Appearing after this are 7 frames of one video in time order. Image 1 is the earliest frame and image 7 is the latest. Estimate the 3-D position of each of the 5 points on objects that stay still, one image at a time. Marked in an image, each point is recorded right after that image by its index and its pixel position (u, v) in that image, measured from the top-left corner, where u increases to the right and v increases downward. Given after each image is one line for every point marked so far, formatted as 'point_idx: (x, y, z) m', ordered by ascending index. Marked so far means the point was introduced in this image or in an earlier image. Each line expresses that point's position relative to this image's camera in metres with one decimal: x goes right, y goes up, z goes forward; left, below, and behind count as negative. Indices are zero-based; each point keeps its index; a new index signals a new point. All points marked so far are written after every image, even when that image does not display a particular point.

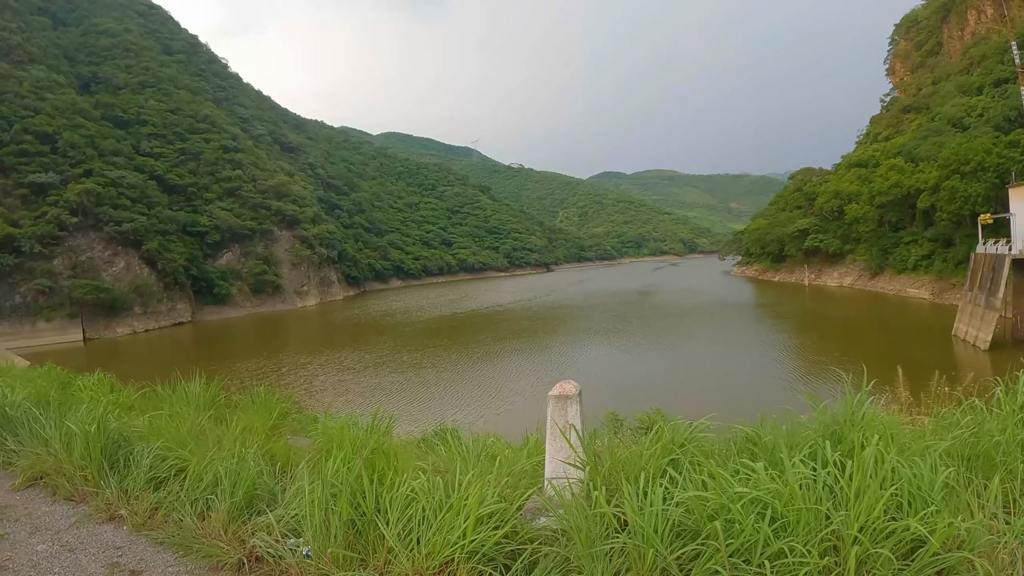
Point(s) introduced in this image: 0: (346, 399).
0: (-3.6, -2.6, +12.8) m
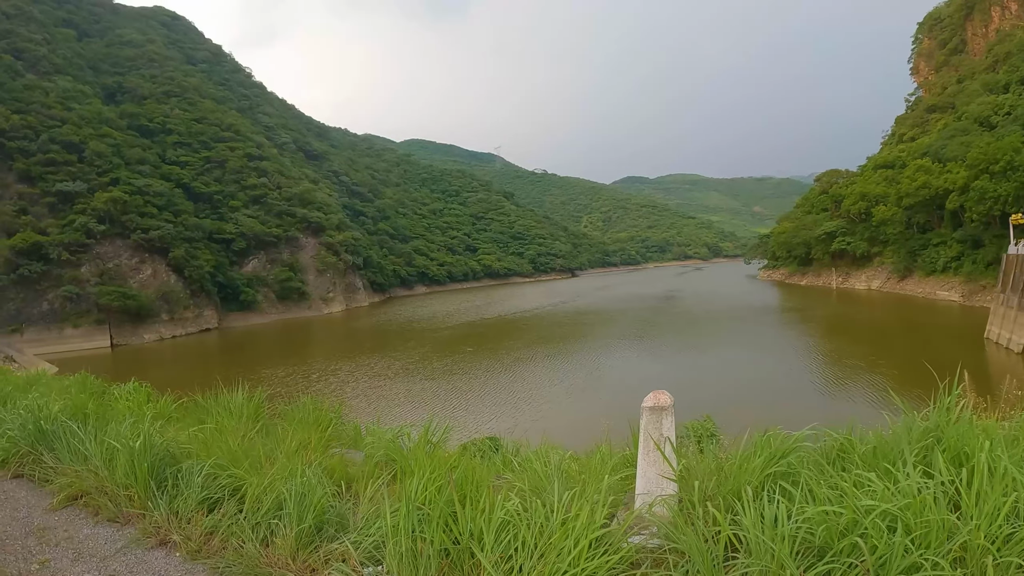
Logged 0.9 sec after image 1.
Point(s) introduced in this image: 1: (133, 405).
0: (-3.0, -2.8, +12.8) m
1: (-7.4, -2.2, +10.1) m
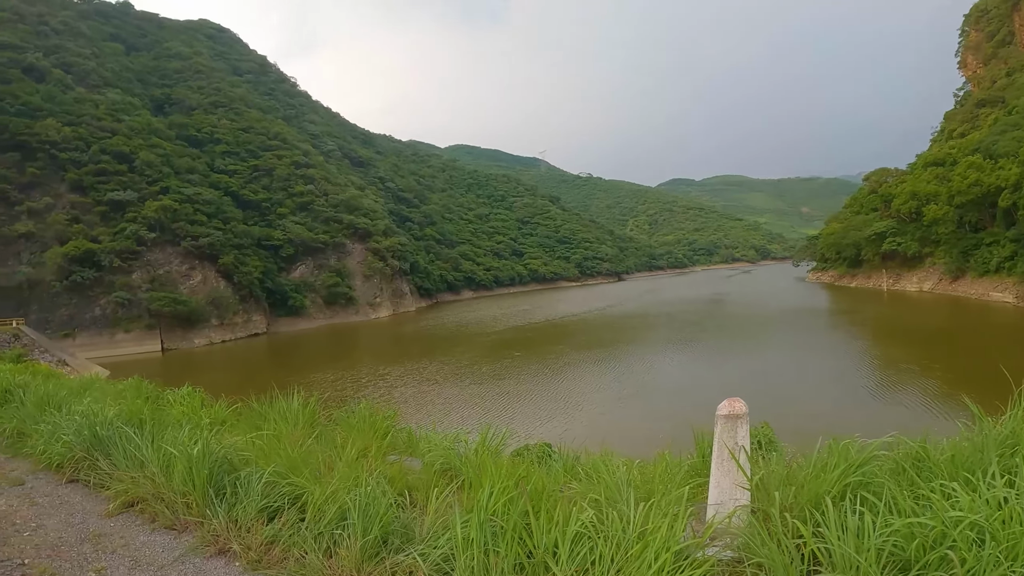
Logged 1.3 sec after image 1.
0: (-2.0, -2.9, +12.8) m
1: (-6.4, -2.3, +10.3) m
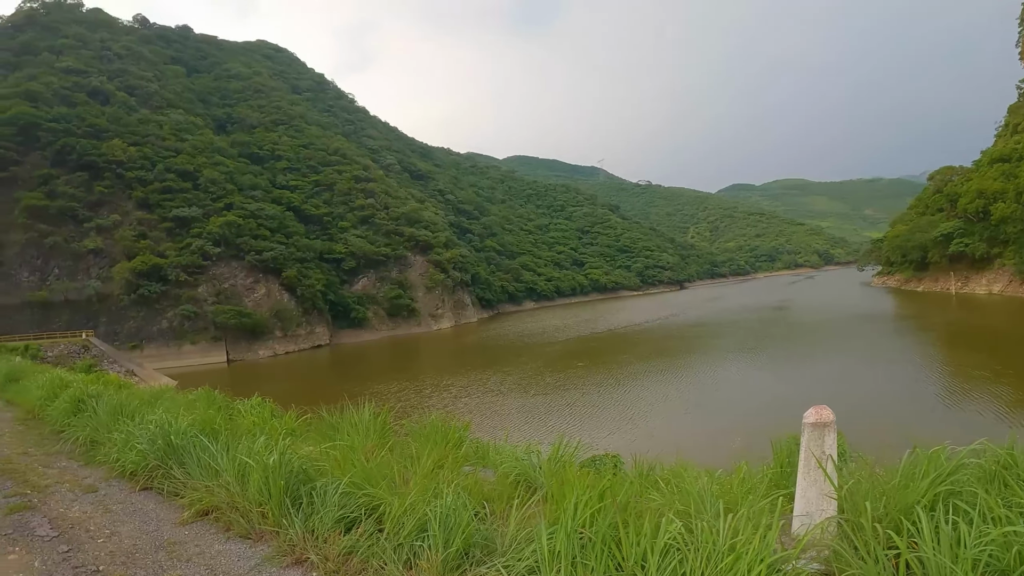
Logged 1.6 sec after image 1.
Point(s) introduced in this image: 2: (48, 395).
0: (-0.5, -3.1, +12.9) m
1: (-5.1, -2.6, +10.7) m
2: (-10.7, -2.3, +12.0) m
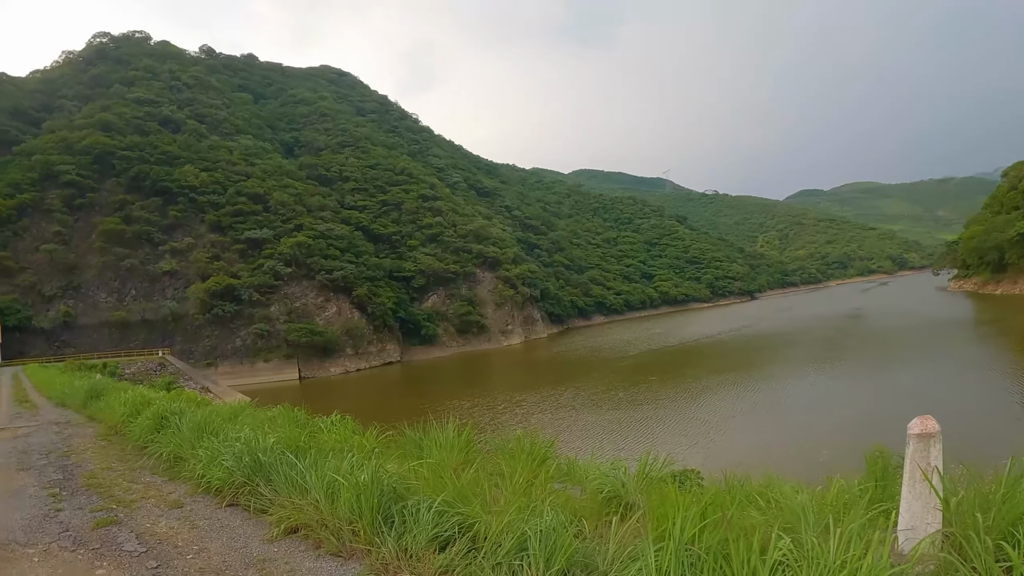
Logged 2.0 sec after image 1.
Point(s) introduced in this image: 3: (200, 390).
0: (+1.2, -3.5, +13.0) m
1: (-3.5, -3.1, +11.0) m
2: (-9.0, -2.8, +12.6) m
3: (-9.8, -3.2, +16.9) m
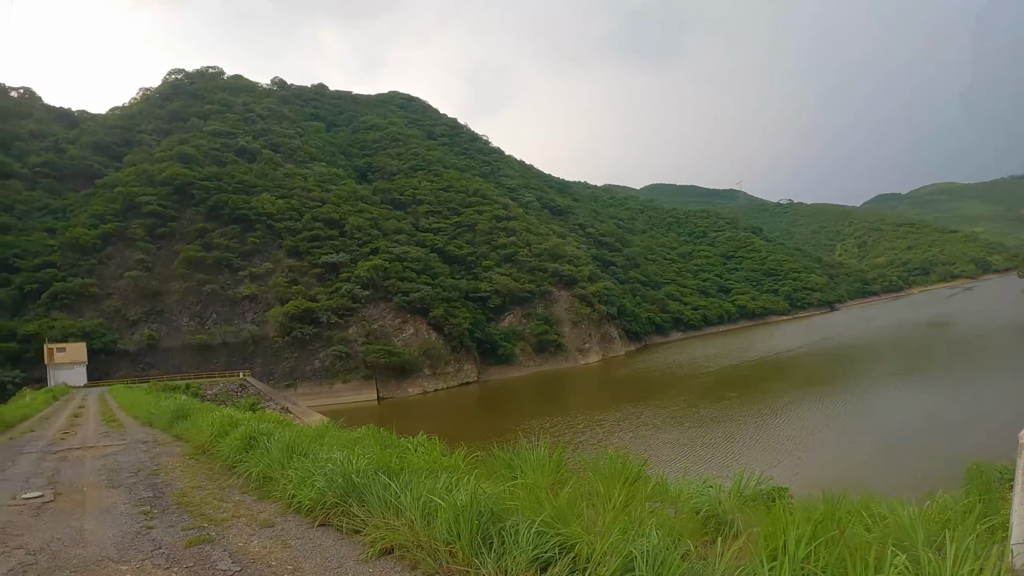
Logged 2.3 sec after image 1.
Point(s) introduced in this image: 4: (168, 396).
0: (+3.1, -3.9, +12.9) m
1: (-1.7, -3.6, +11.1) m
2: (-7.1, -3.5, +13.1) m
3: (-7.6, -3.9, +17.5) m
4: (-11.8, -3.7, +18.5) m
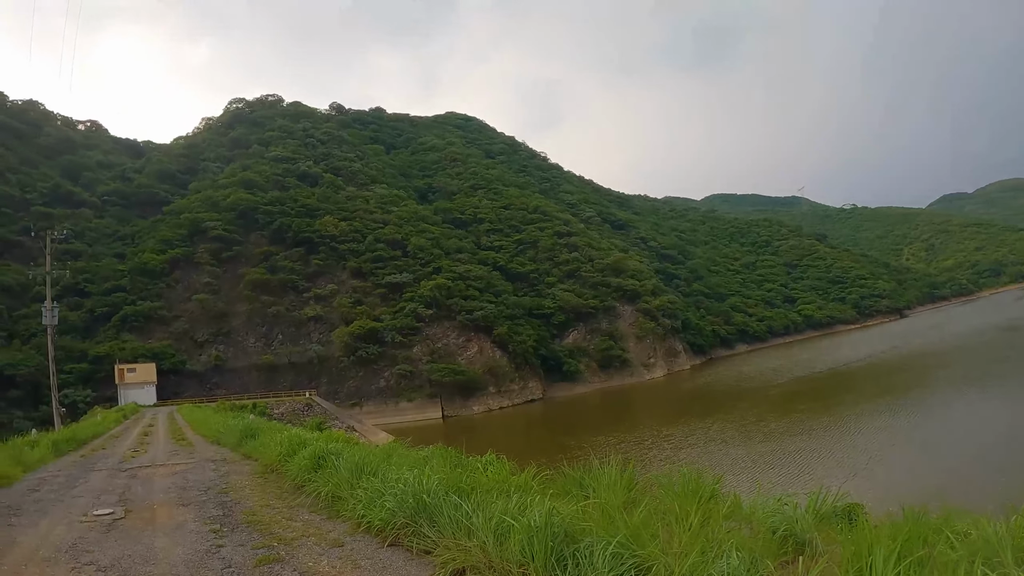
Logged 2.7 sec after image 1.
0: (+4.8, -4.2, +12.5) m
1: (-0.1, -4.0, +11.1) m
2: (-5.4, -4.1, +13.4) m
3: (-5.6, -4.6, +17.8) m
4: (-9.8, -4.5, +19.1) m
